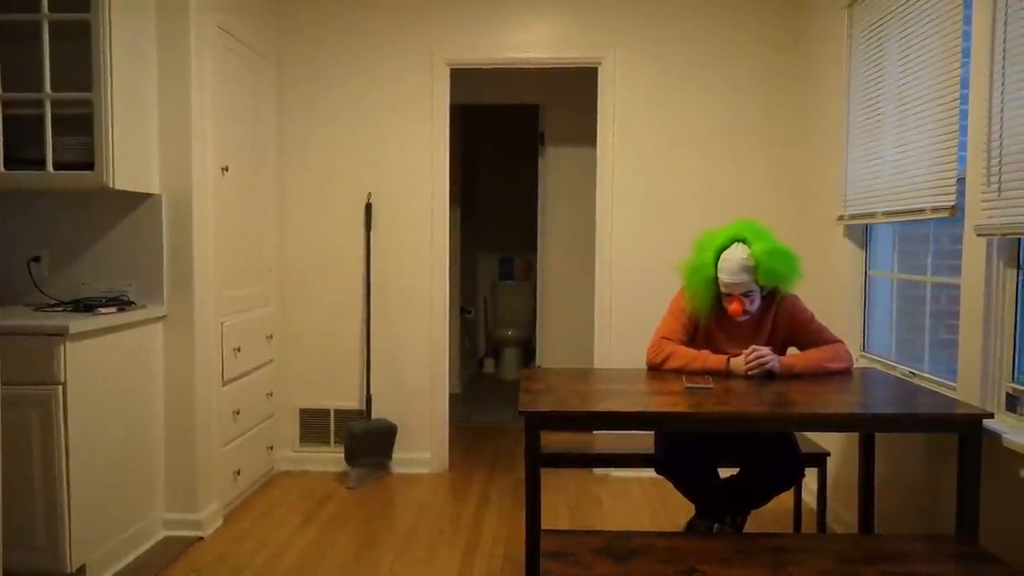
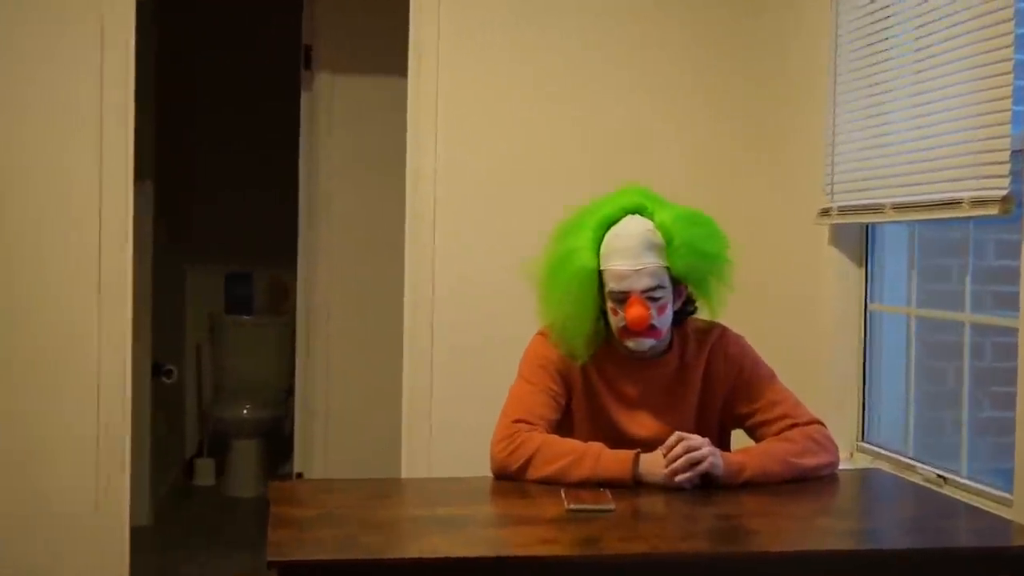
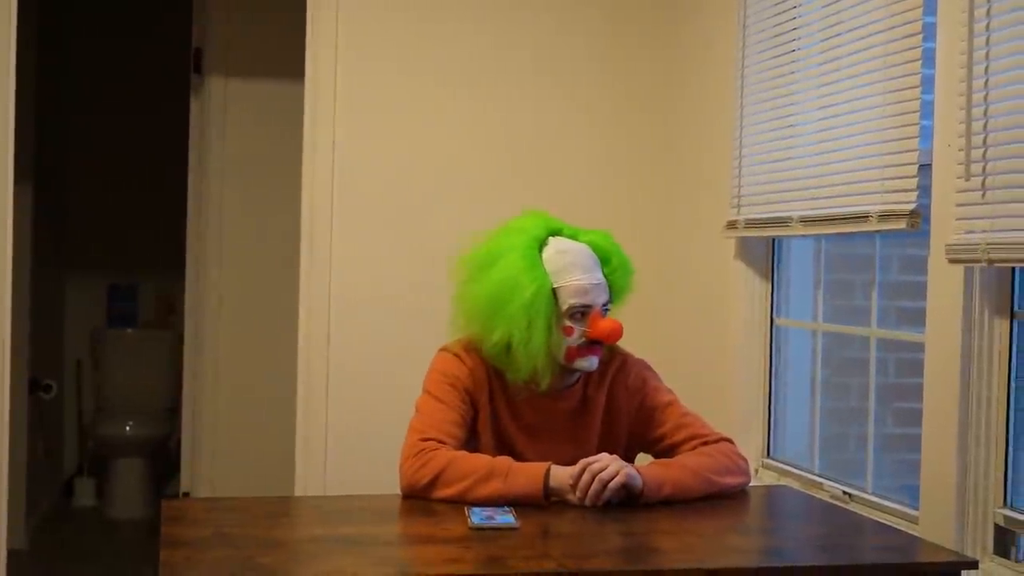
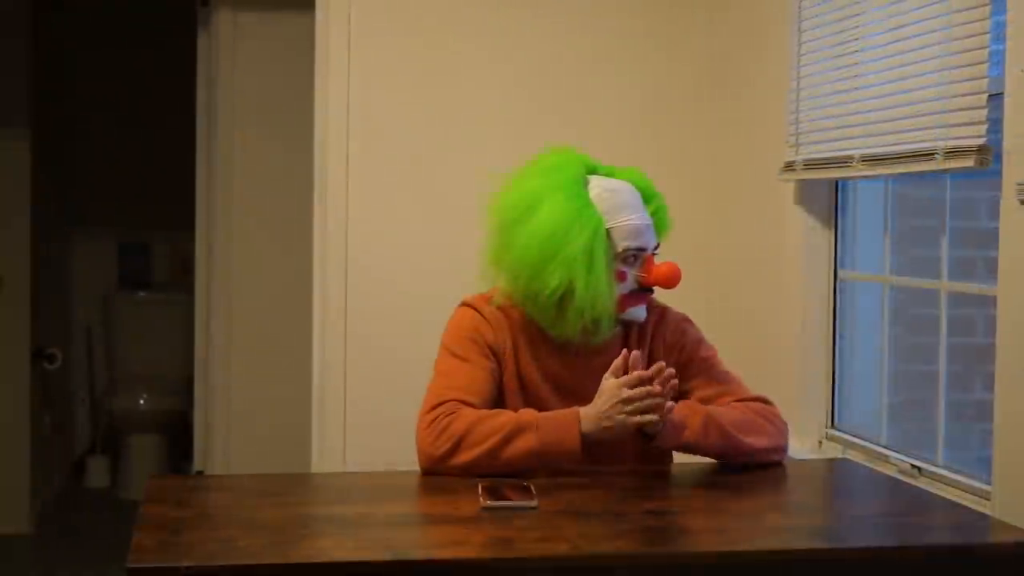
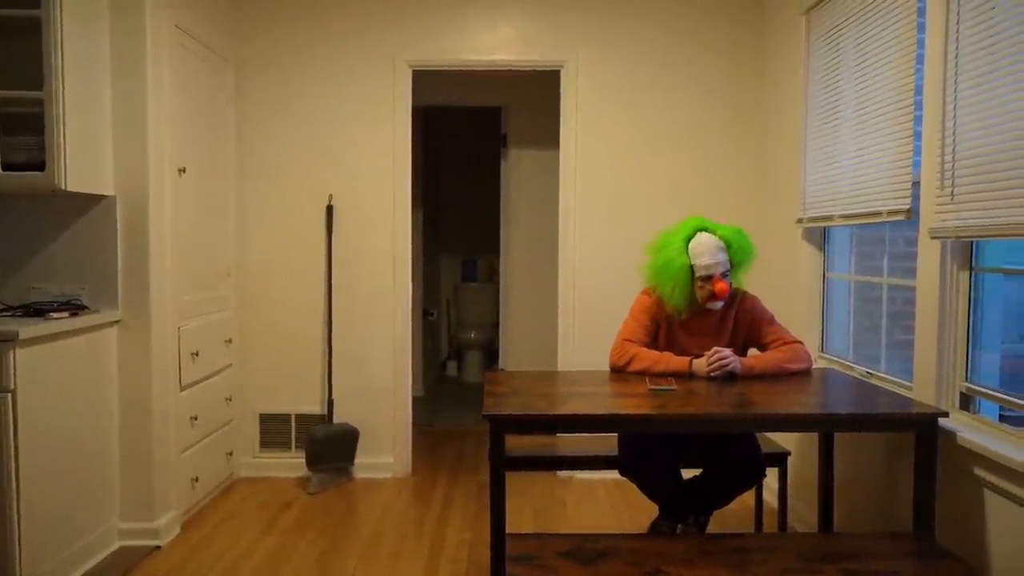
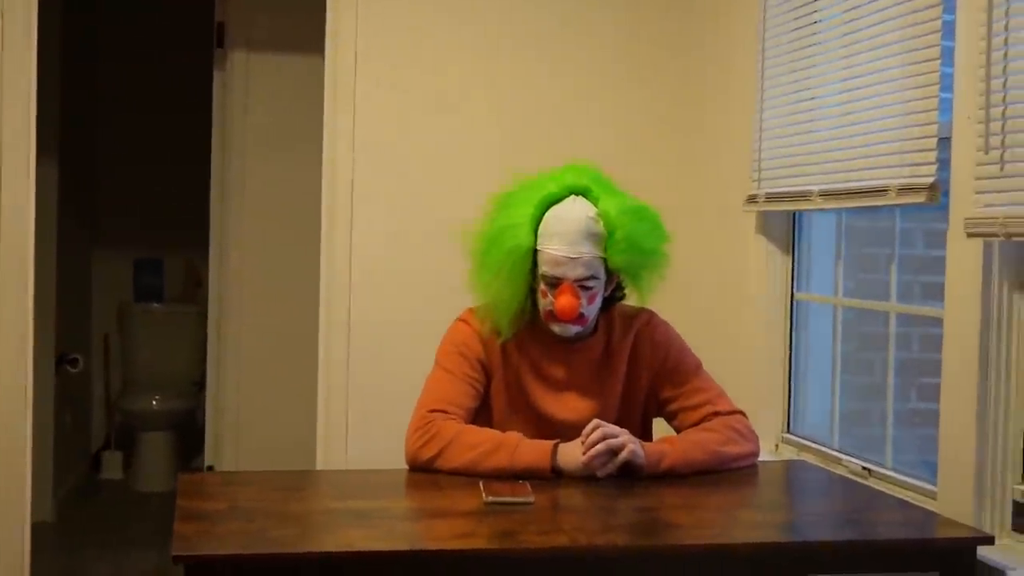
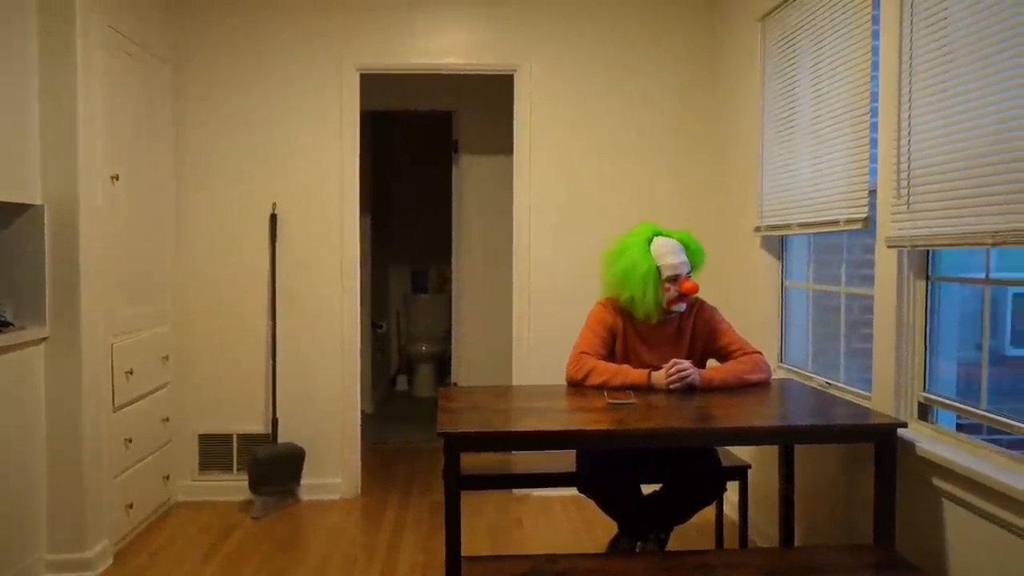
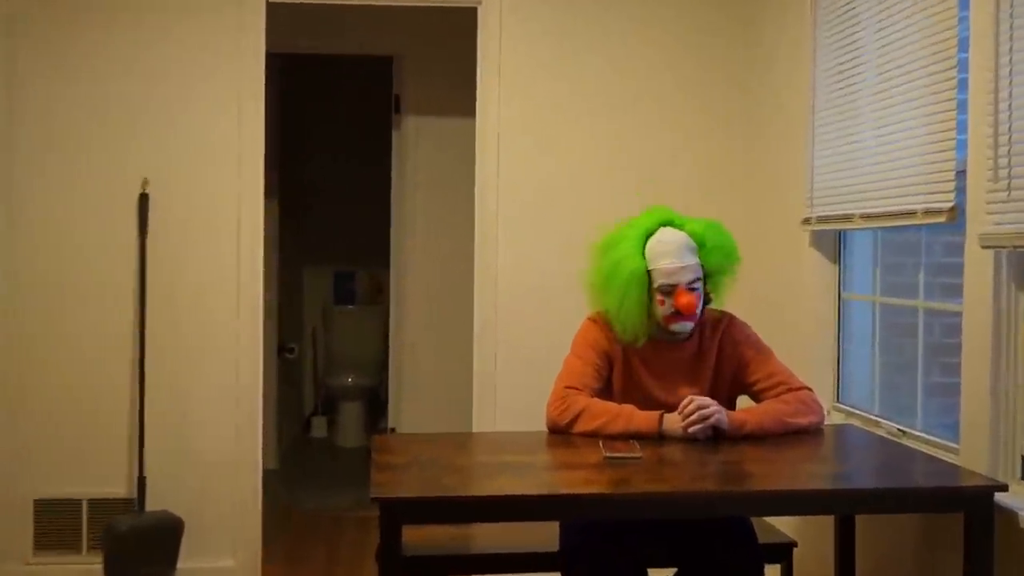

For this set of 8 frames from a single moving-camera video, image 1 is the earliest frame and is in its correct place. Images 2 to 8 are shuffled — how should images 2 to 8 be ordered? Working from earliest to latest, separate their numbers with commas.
5, 7, 8, 2, 6, 3, 4
